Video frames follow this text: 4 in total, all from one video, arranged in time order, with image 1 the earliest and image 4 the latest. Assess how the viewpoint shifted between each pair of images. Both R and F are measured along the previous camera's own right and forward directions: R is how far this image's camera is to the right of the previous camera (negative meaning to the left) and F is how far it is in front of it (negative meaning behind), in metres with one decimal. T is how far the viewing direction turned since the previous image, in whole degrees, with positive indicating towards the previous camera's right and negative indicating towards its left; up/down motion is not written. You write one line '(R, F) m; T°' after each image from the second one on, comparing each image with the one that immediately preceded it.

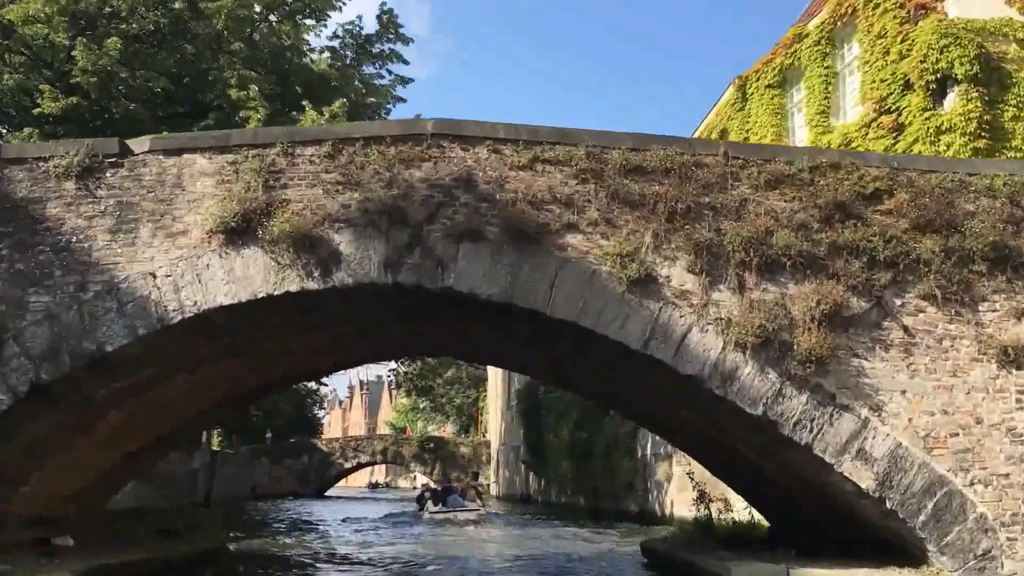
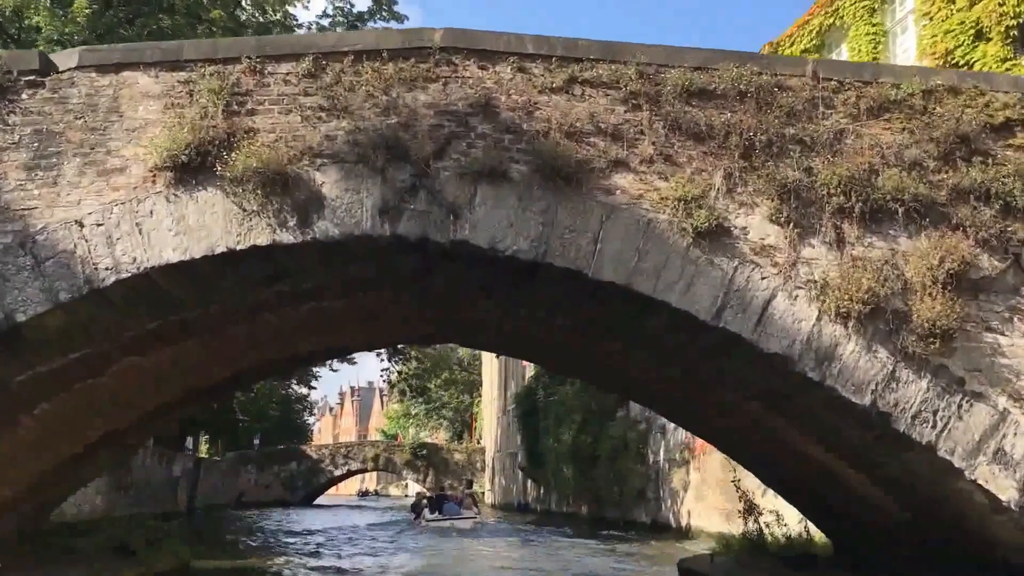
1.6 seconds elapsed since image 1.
(-0.3, +1.8) m; +1°
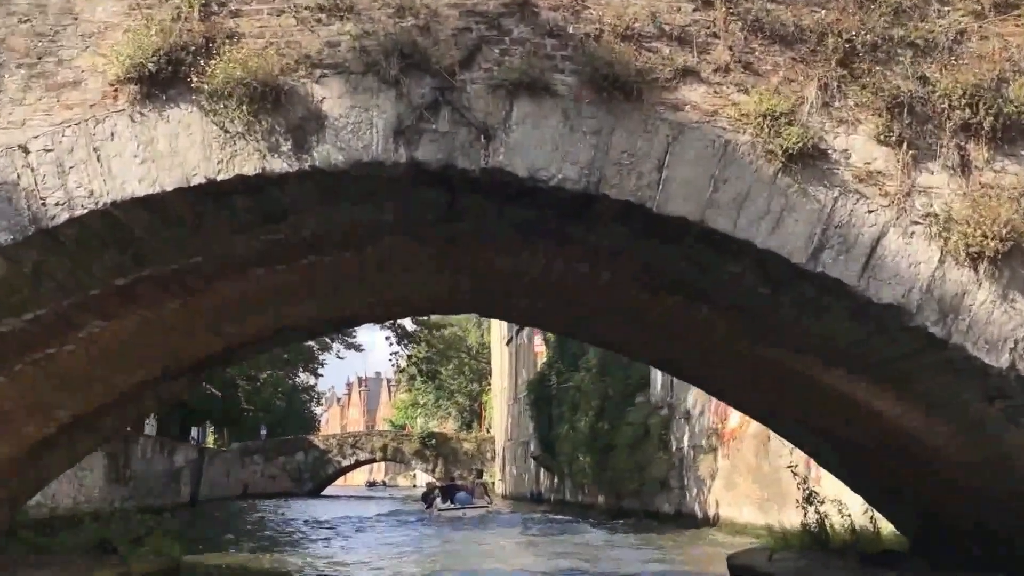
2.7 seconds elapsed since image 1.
(-0.2, +1.2) m; 0°
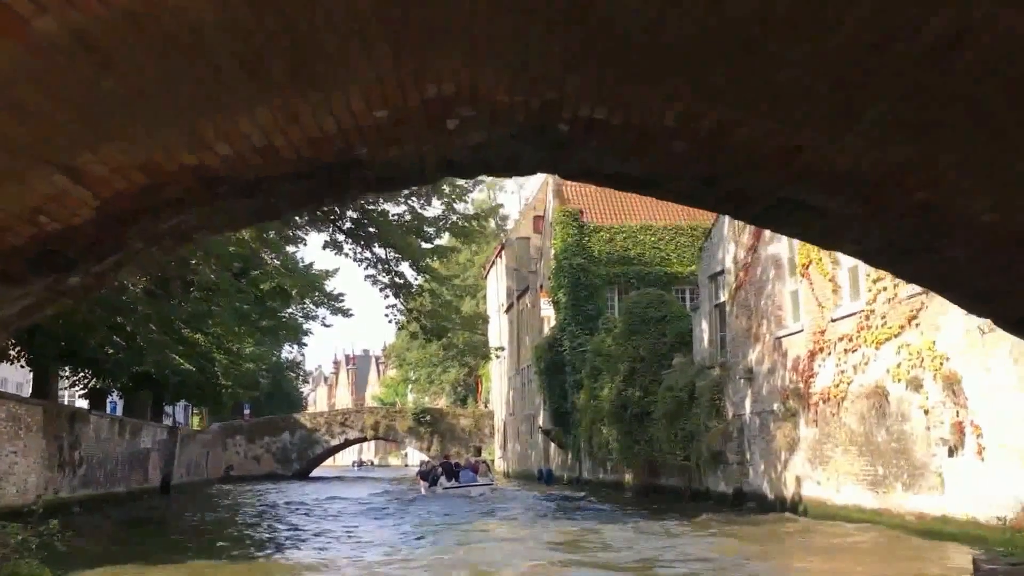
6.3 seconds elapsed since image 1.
(-0.7, +3.9) m; +1°
